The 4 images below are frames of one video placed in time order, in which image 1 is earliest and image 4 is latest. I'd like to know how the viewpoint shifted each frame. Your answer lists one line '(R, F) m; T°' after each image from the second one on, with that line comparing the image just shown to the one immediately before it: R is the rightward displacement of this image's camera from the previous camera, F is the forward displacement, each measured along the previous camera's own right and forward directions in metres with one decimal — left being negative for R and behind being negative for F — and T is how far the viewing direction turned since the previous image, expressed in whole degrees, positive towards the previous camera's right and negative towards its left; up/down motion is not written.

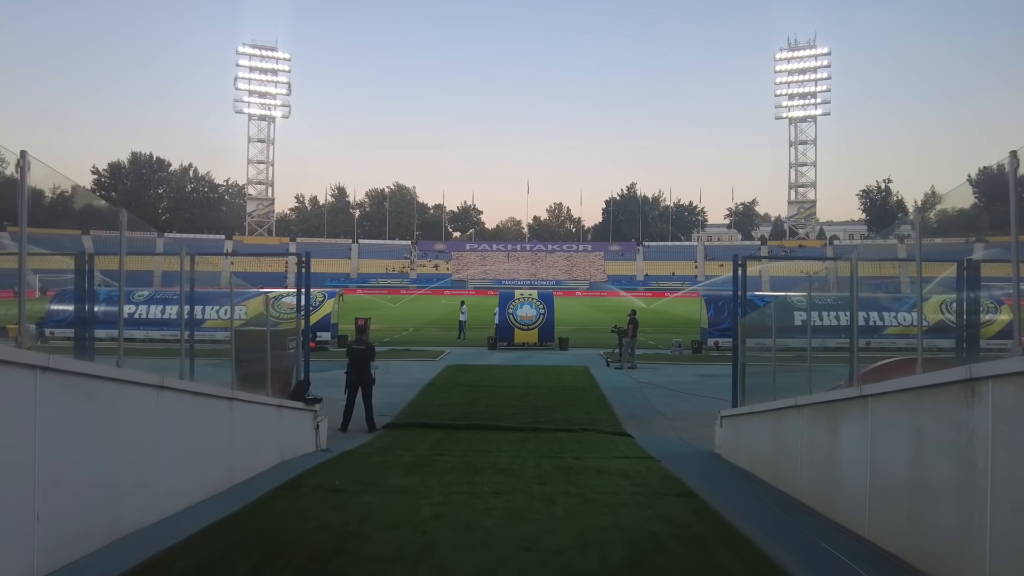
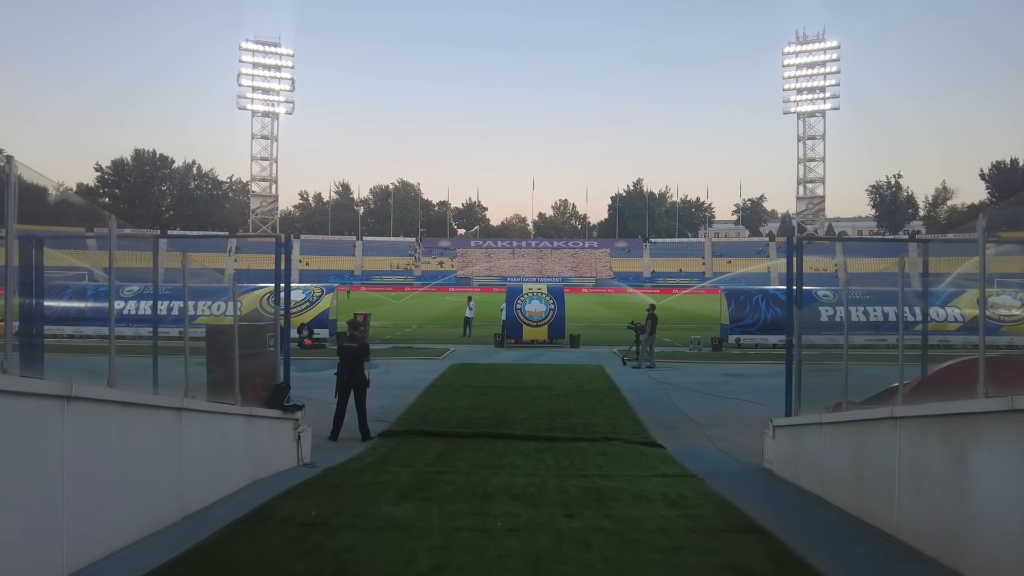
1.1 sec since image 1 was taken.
(-0.1, +1.2) m; 0°
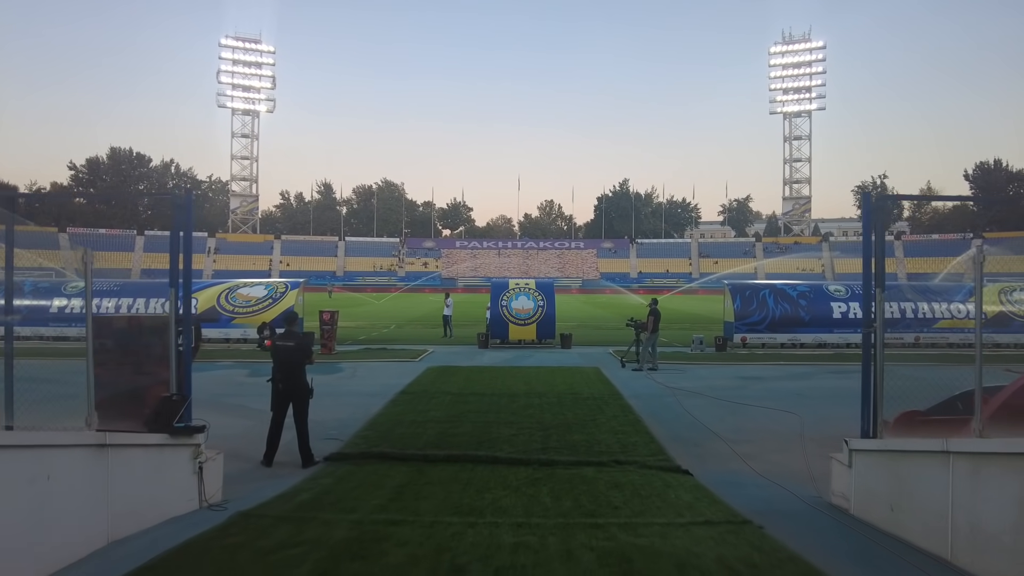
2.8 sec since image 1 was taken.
(0.0, +1.9) m; +1°
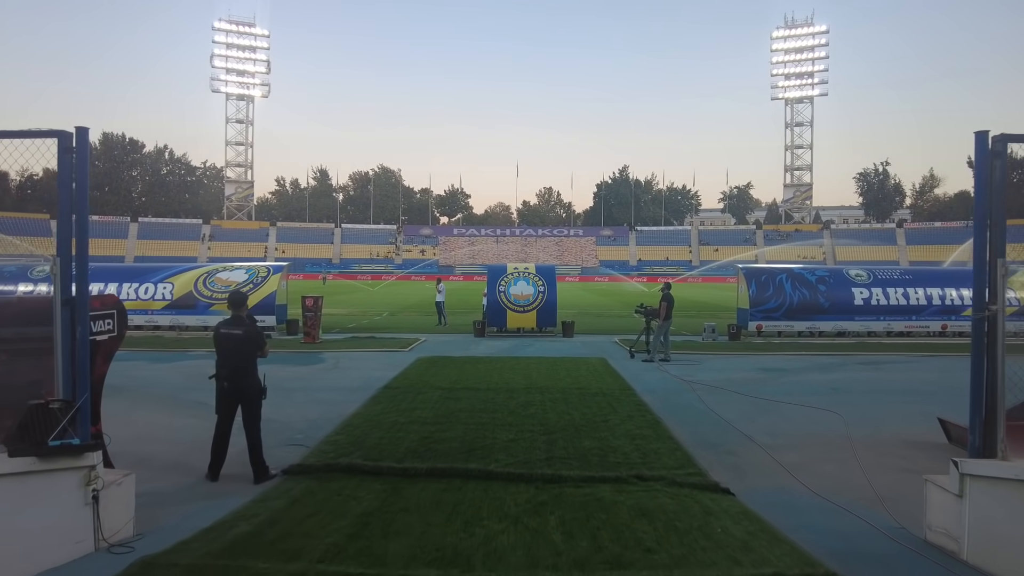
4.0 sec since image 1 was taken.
(0.0, +1.3) m; 0°
